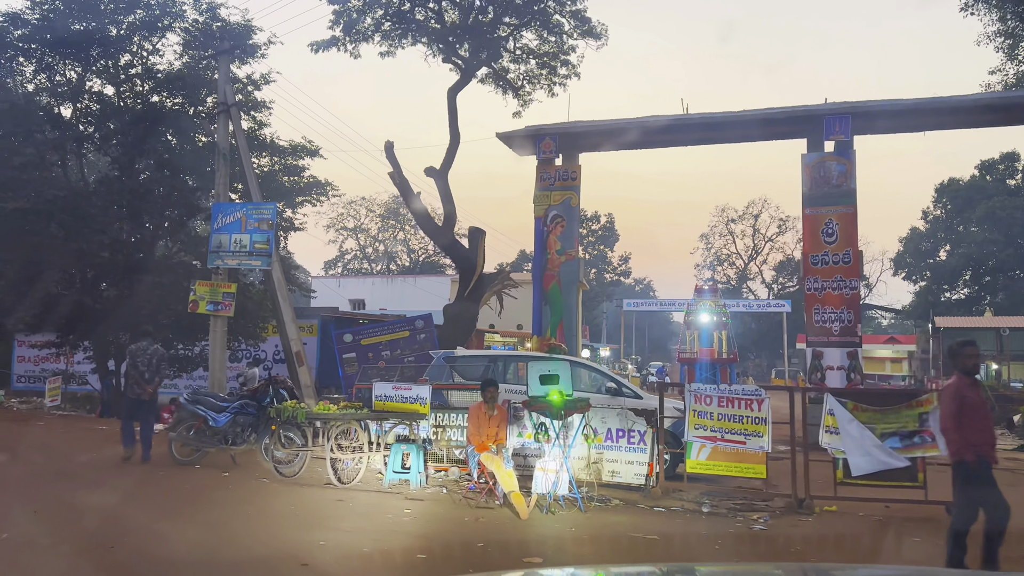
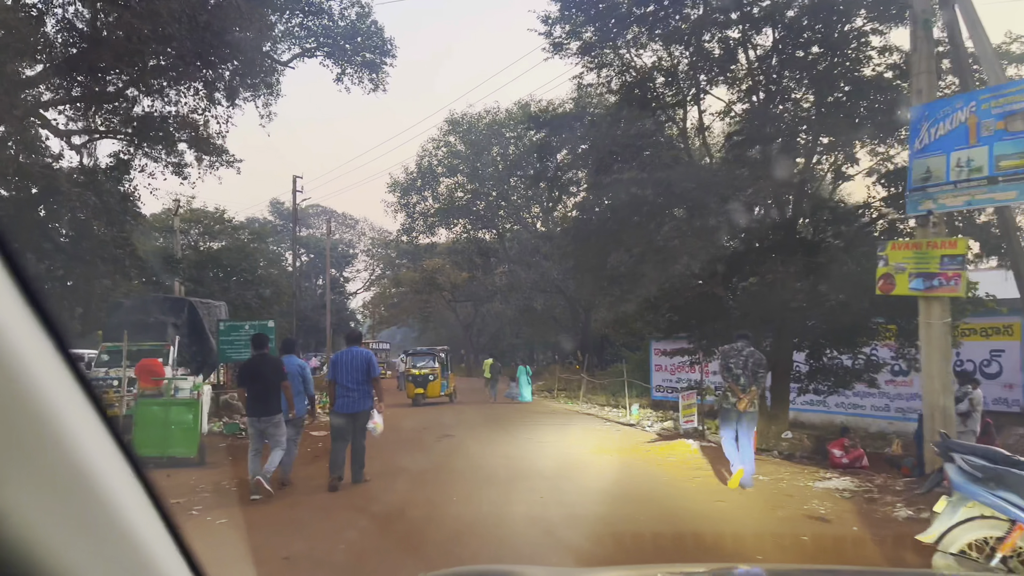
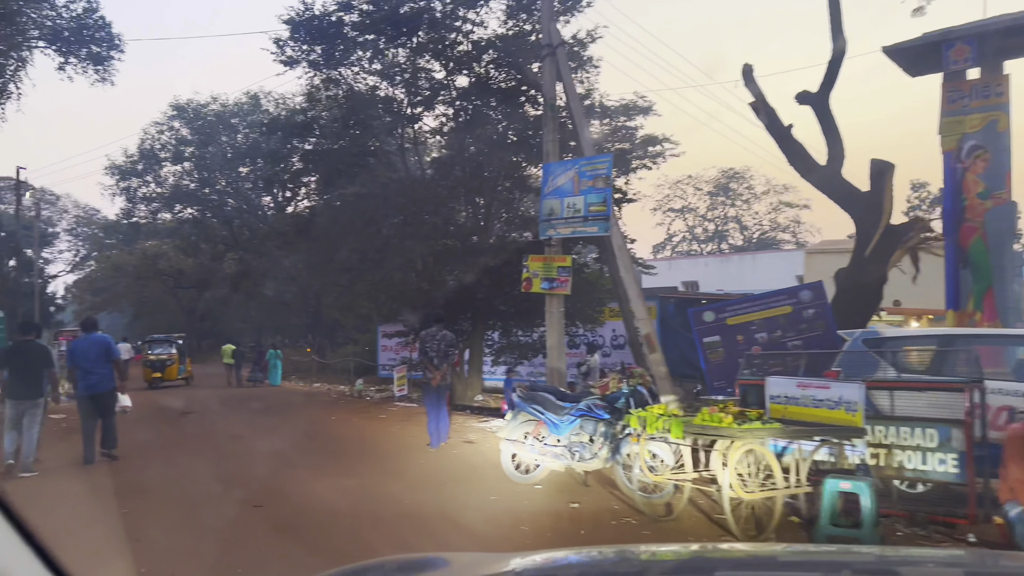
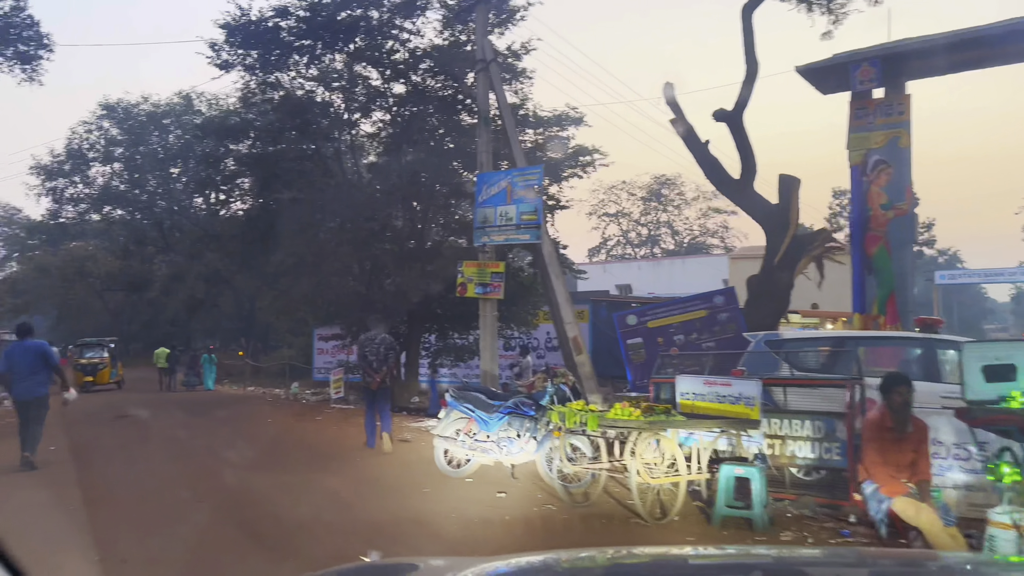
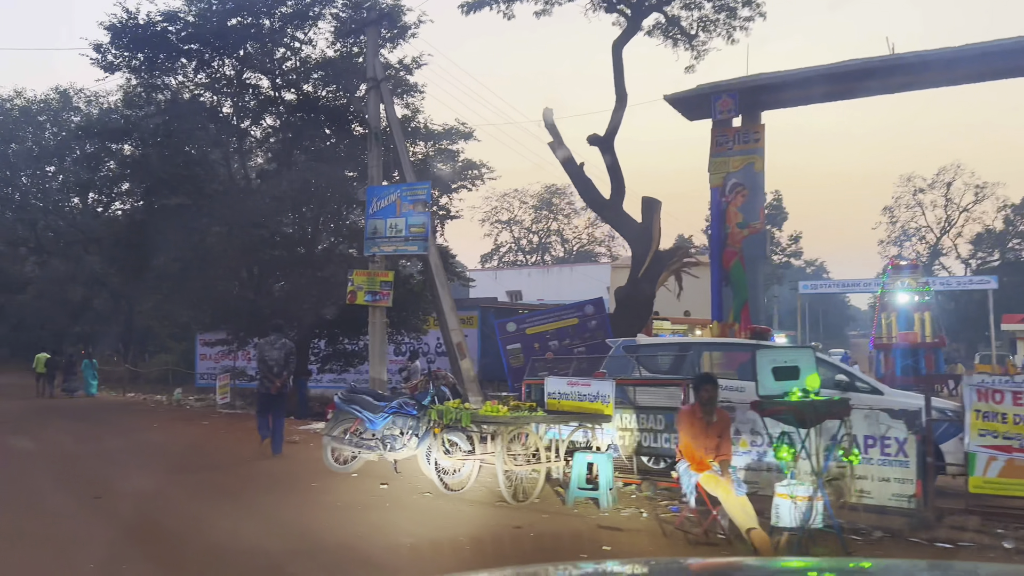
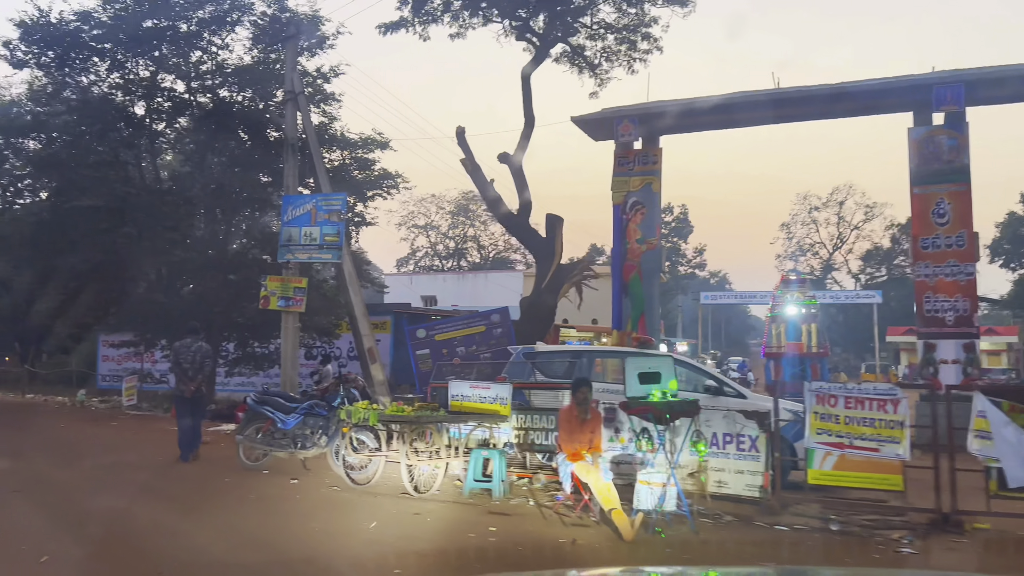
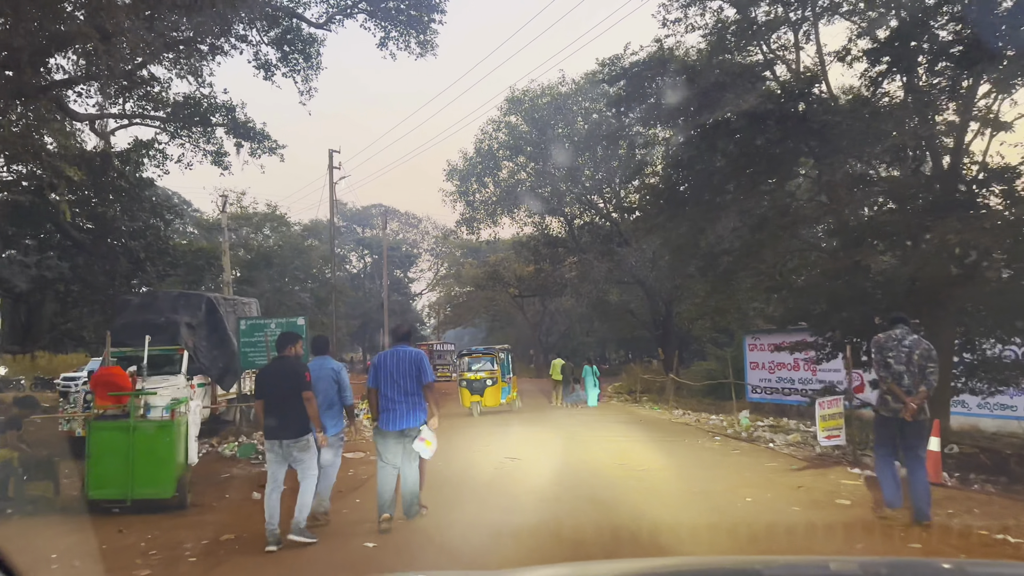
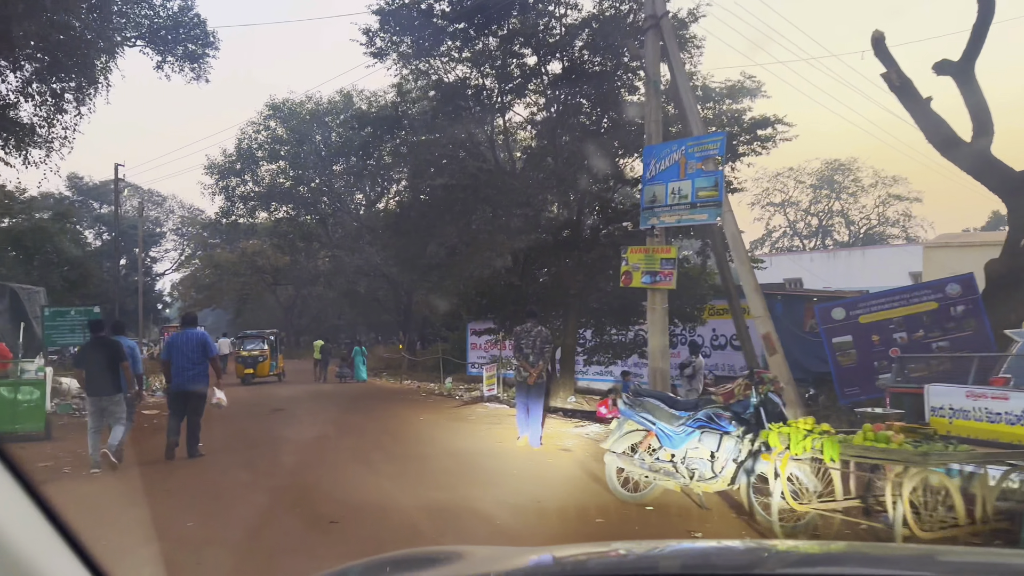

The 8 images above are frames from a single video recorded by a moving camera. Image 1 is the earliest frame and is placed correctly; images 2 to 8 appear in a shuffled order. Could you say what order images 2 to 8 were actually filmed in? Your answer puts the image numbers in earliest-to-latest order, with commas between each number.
6, 5, 4, 3, 8, 2, 7
